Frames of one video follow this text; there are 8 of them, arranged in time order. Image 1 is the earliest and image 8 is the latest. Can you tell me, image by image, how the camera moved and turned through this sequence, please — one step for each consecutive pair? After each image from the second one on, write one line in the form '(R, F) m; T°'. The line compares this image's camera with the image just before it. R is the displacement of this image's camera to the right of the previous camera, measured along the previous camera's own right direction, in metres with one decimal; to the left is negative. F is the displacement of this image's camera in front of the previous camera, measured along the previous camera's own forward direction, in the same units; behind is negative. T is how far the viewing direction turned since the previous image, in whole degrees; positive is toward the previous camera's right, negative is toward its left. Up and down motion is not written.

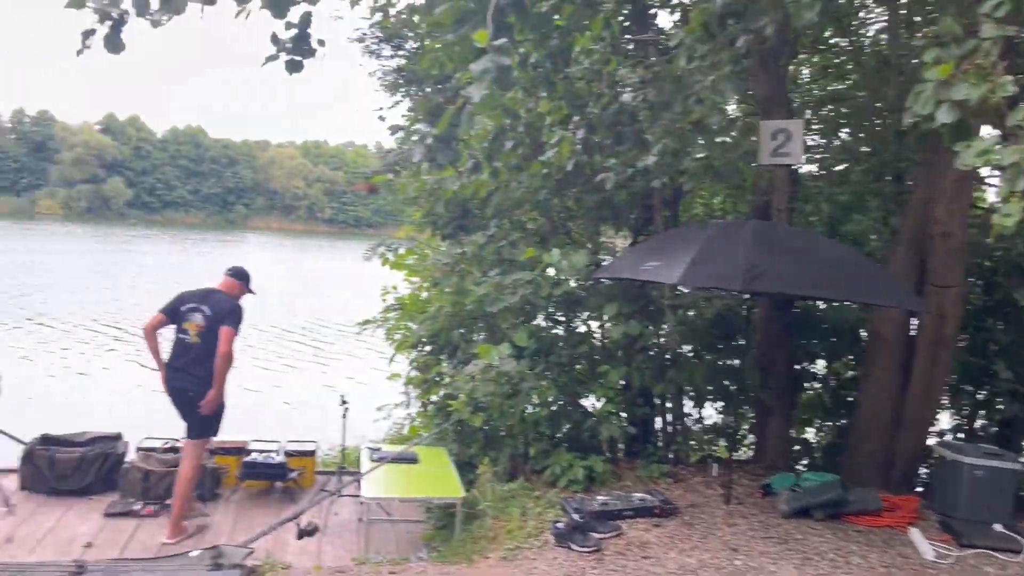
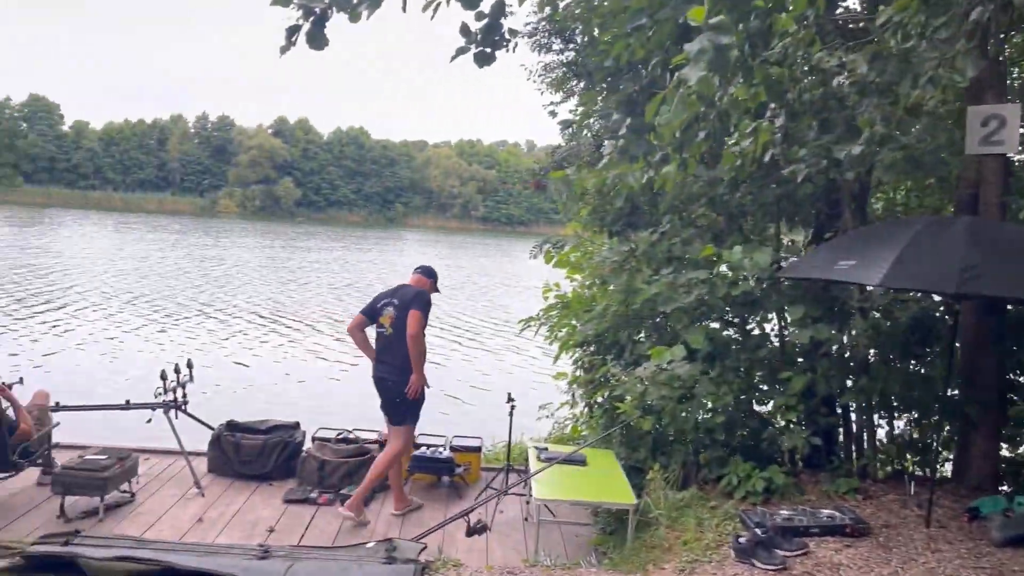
(-0.1, +0.1) m; -10°
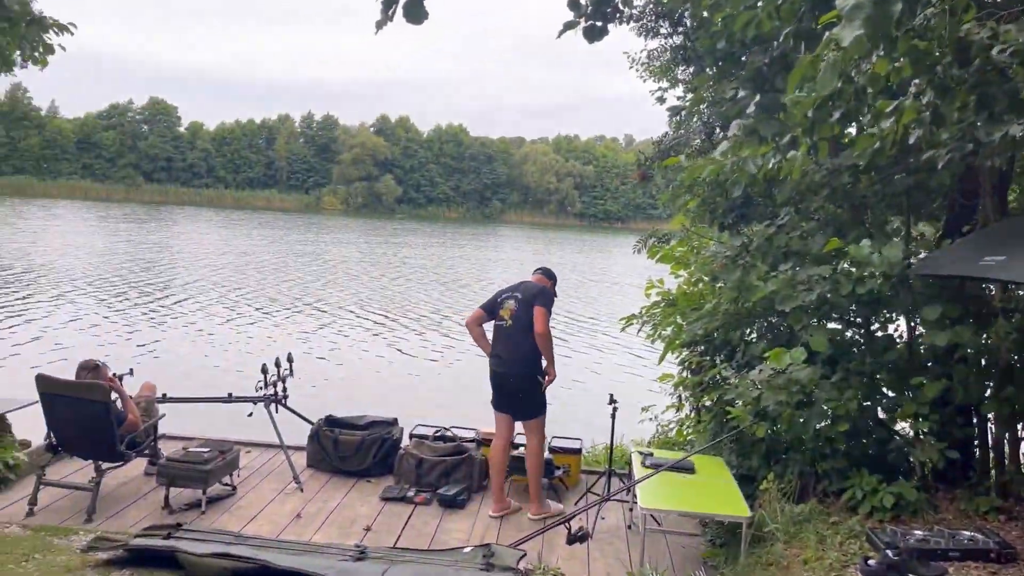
(0.0, +0.2) m; -6°
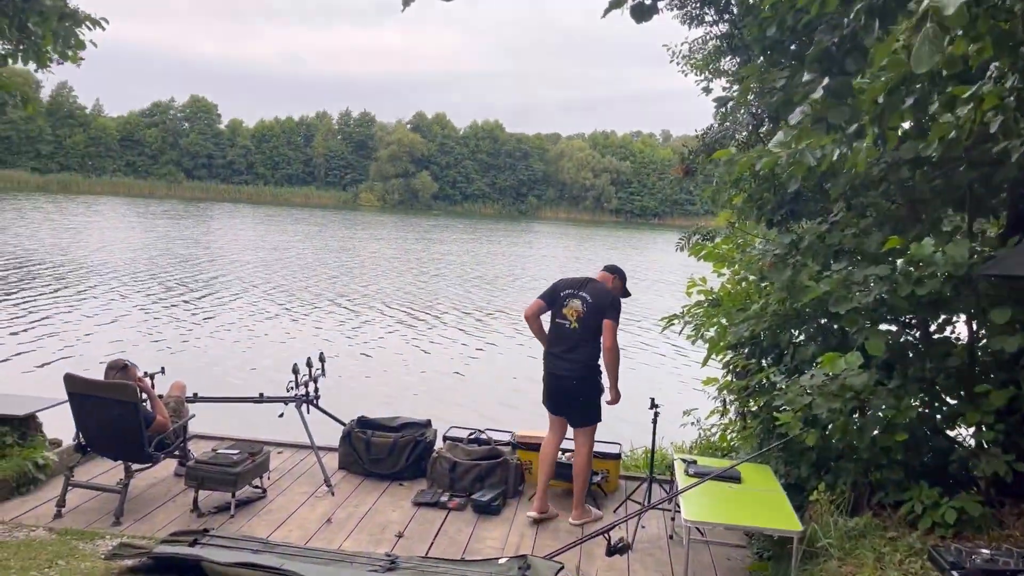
(0.0, +0.2) m; -2°
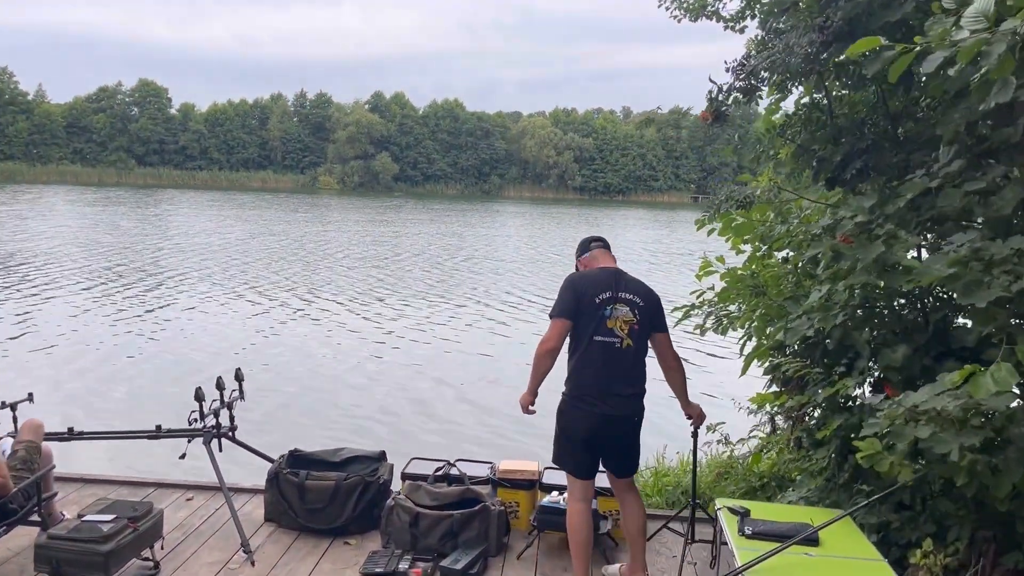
(-0.1, +1.4) m; +2°
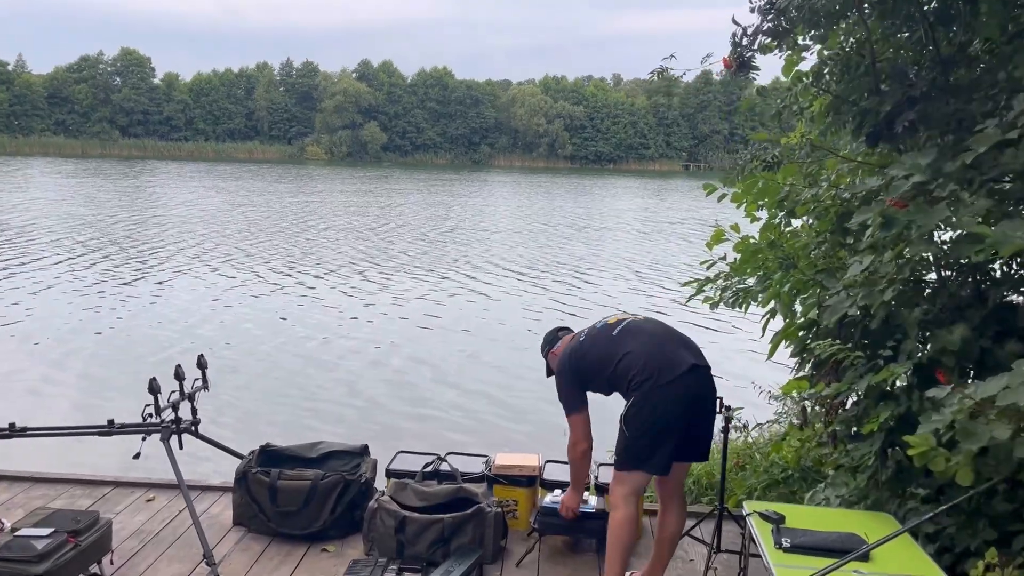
(0.0, +0.5) m; +1°
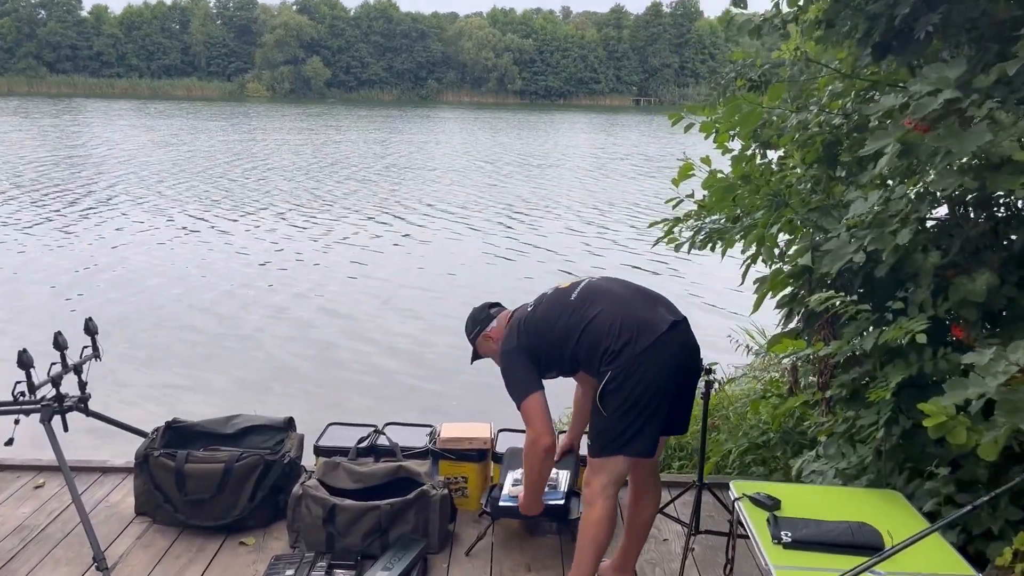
(0.0, +0.6) m; +3°
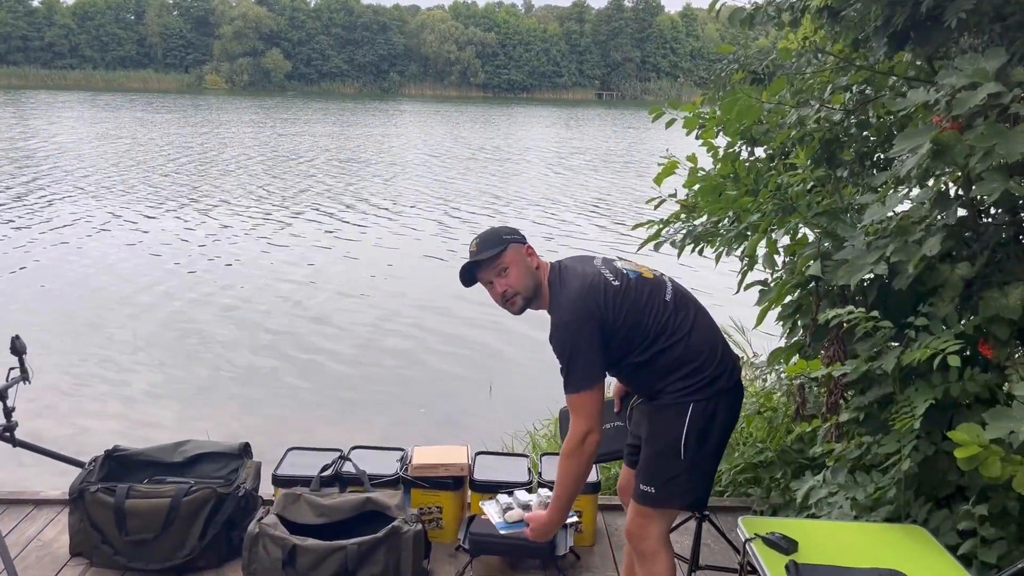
(-0.1, +0.3) m; +2°
